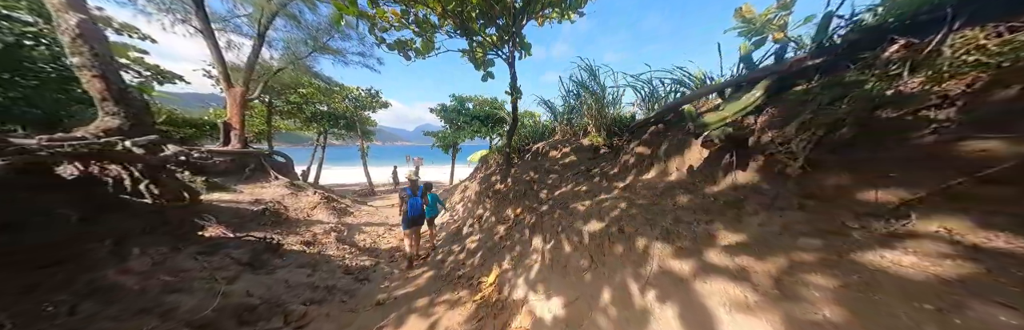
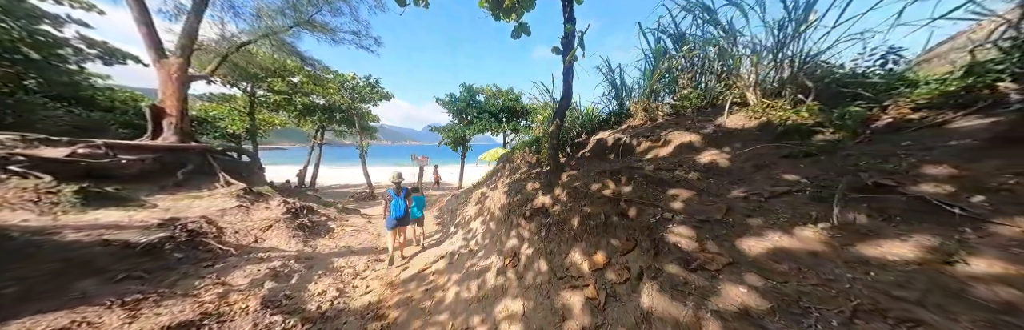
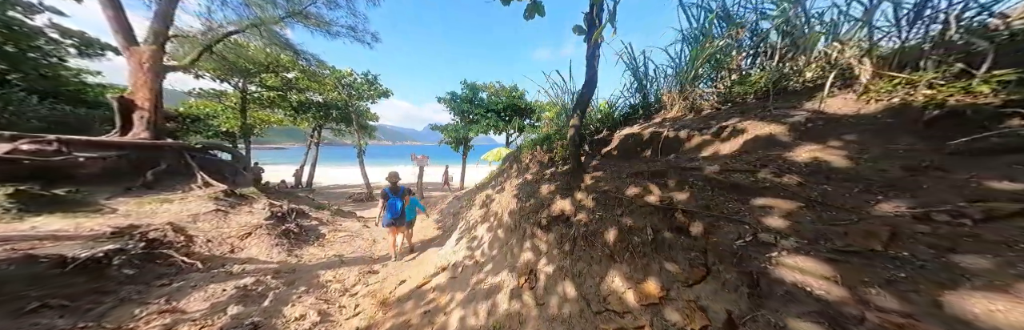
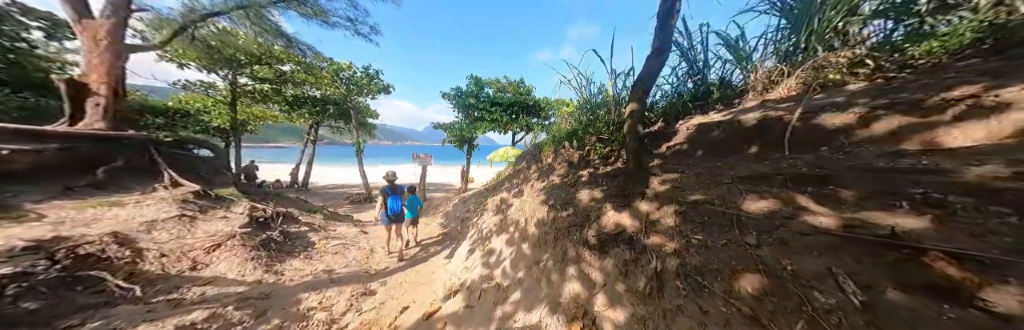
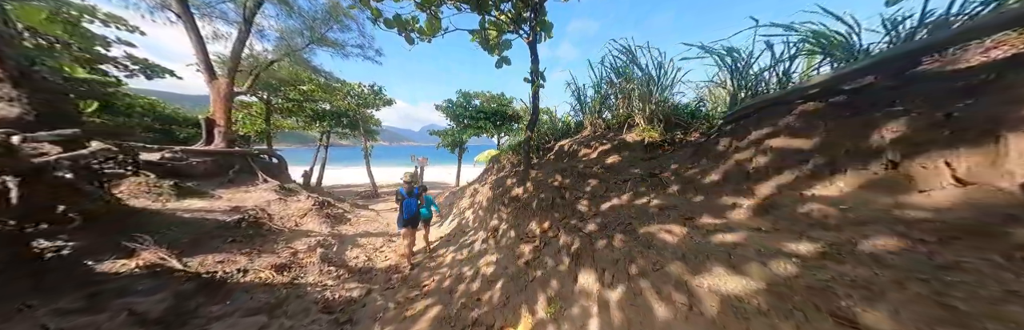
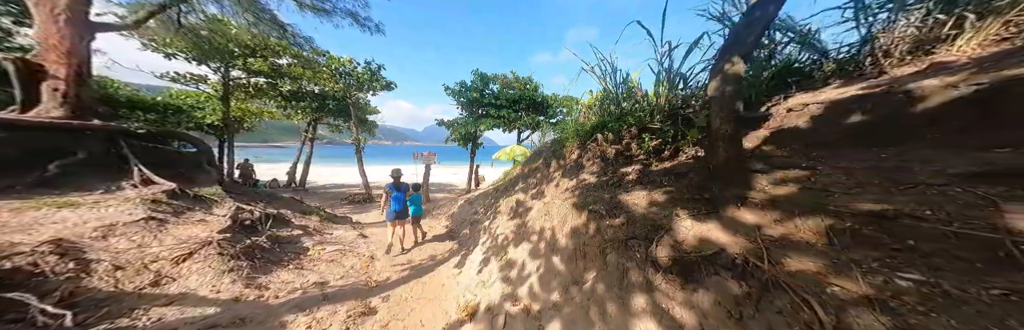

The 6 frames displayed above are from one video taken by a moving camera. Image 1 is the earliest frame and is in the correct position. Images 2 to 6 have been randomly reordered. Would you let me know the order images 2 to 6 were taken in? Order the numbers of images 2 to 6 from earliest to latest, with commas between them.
5, 2, 3, 4, 6
